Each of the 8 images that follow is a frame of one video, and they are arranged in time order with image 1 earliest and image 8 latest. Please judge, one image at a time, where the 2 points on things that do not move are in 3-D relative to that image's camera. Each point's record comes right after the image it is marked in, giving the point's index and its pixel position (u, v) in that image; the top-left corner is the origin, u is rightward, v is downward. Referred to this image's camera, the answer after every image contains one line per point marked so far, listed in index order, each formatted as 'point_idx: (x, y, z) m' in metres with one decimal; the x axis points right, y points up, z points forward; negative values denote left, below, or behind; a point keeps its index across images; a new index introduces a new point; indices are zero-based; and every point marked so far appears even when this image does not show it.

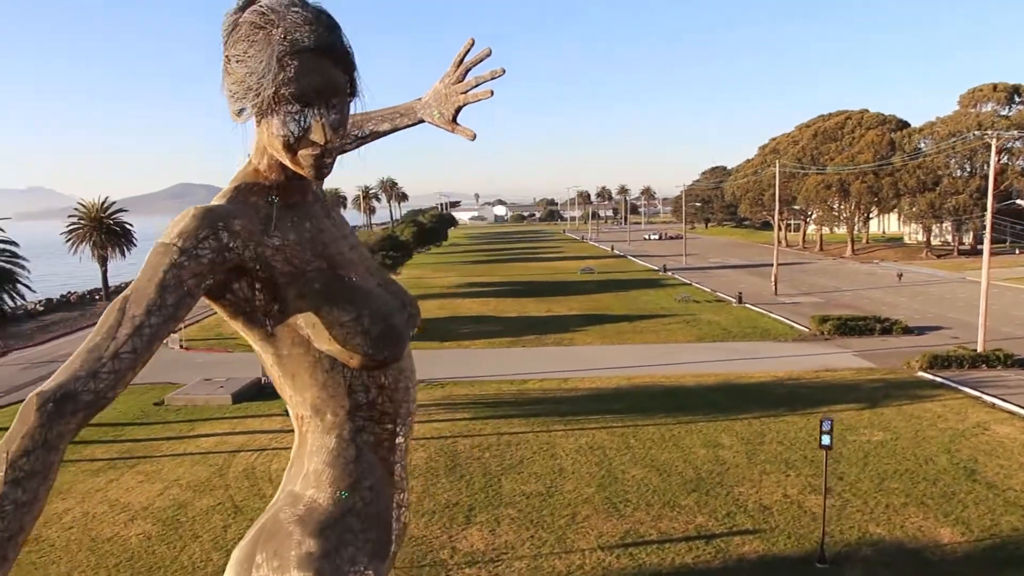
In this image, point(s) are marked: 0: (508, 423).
0: (0.0, -1.5, +11.0) m
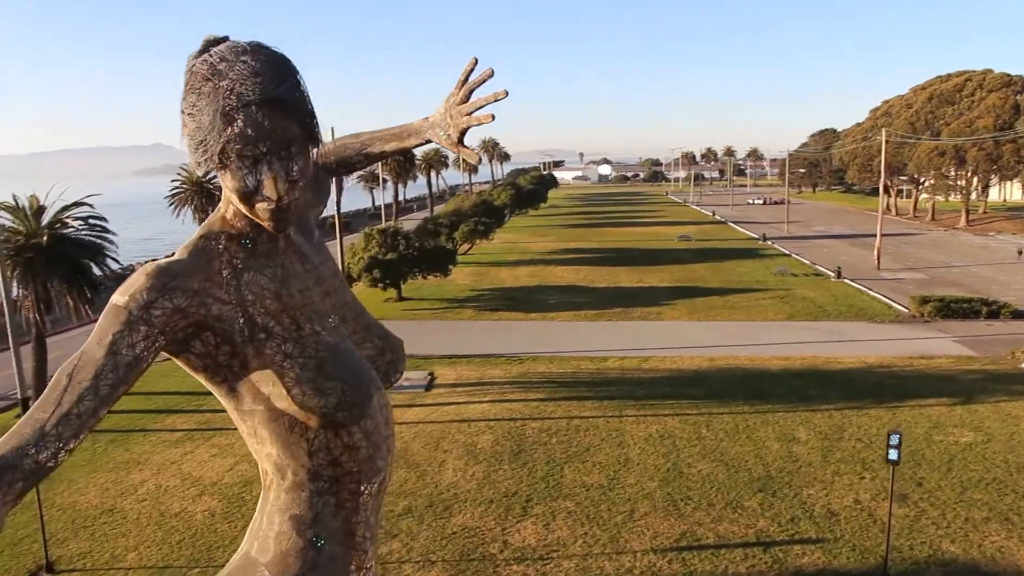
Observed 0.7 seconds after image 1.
0: (+0.7, -1.3, +10.9) m
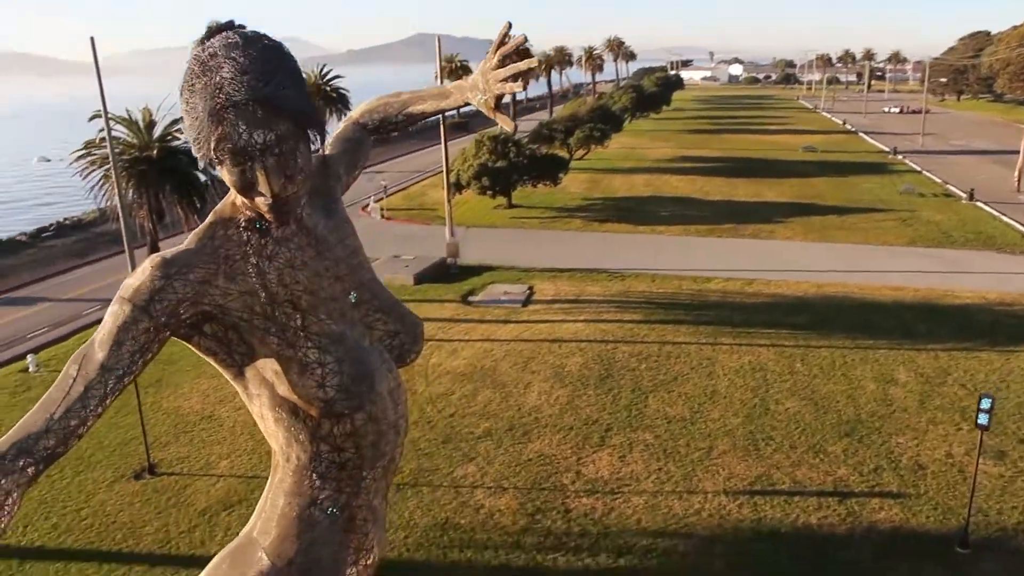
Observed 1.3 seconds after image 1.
0: (+1.8, -0.5, +10.7) m
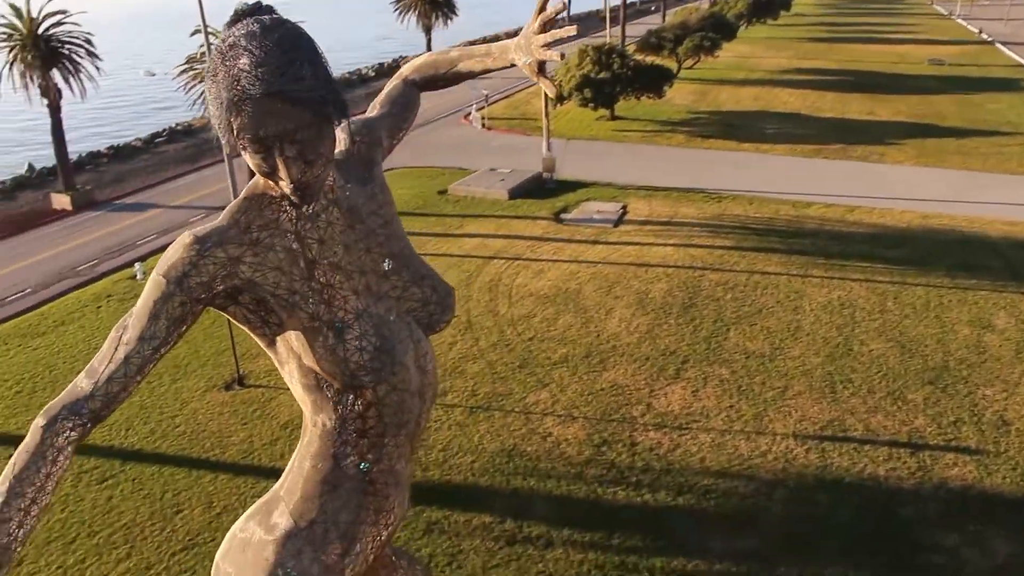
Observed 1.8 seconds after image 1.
0: (+2.7, +0.3, +10.5) m
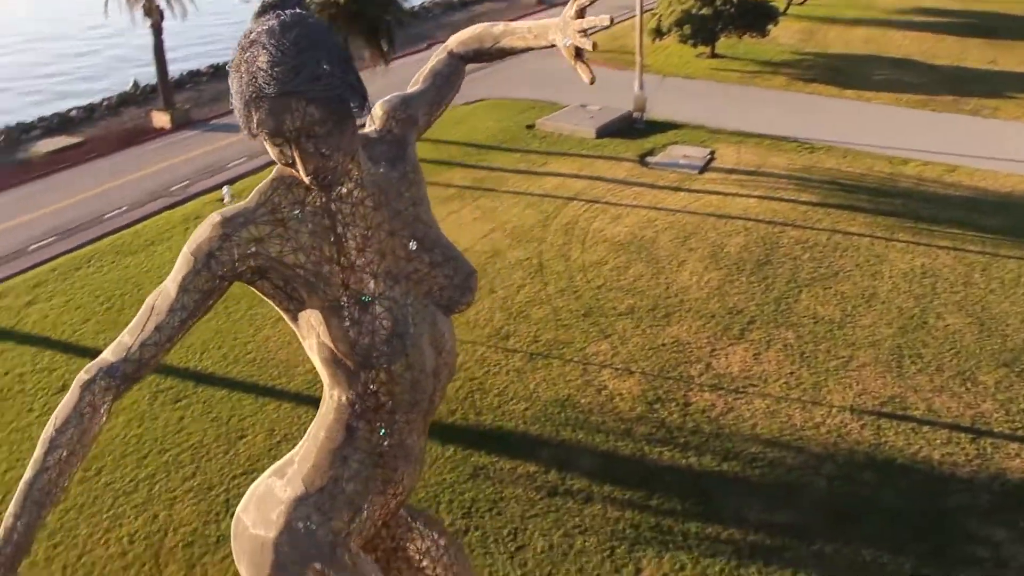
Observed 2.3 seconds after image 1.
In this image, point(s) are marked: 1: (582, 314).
0: (+3.5, +0.7, +10.2) m
1: (+0.6, -0.3, +9.0) m
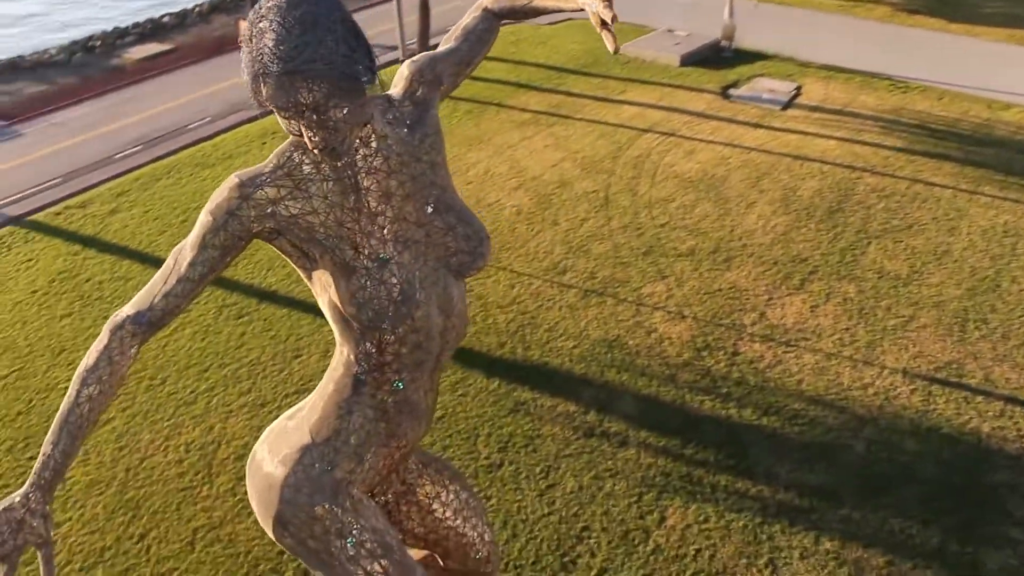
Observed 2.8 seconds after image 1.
0: (+4.2, +1.2, +9.7) m
1: (+1.2, +0.3, +9.0) m
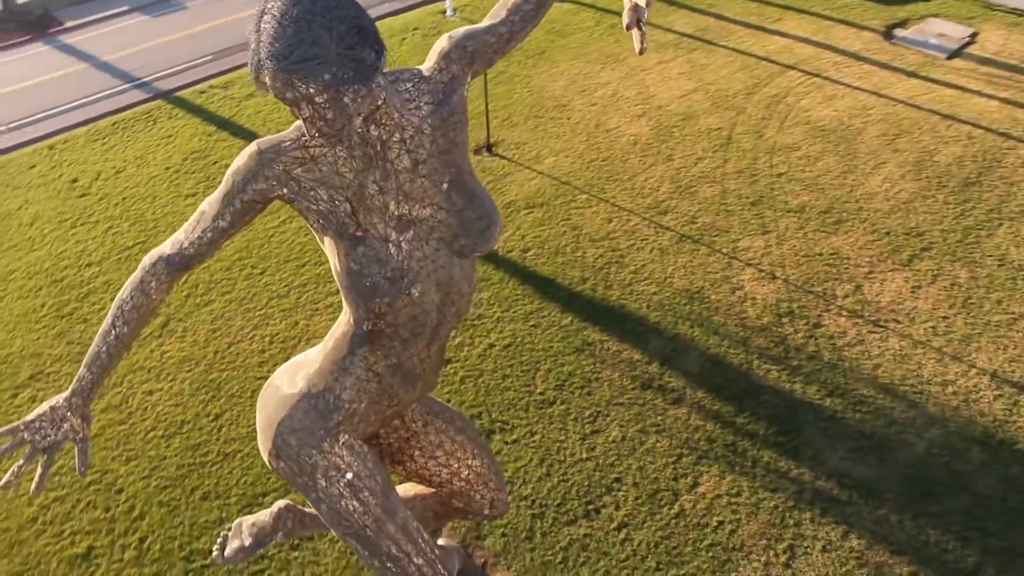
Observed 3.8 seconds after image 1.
0: (+5.3, +1.3, +8.8) m
1: (+2.1, +0.7, +8.7) m
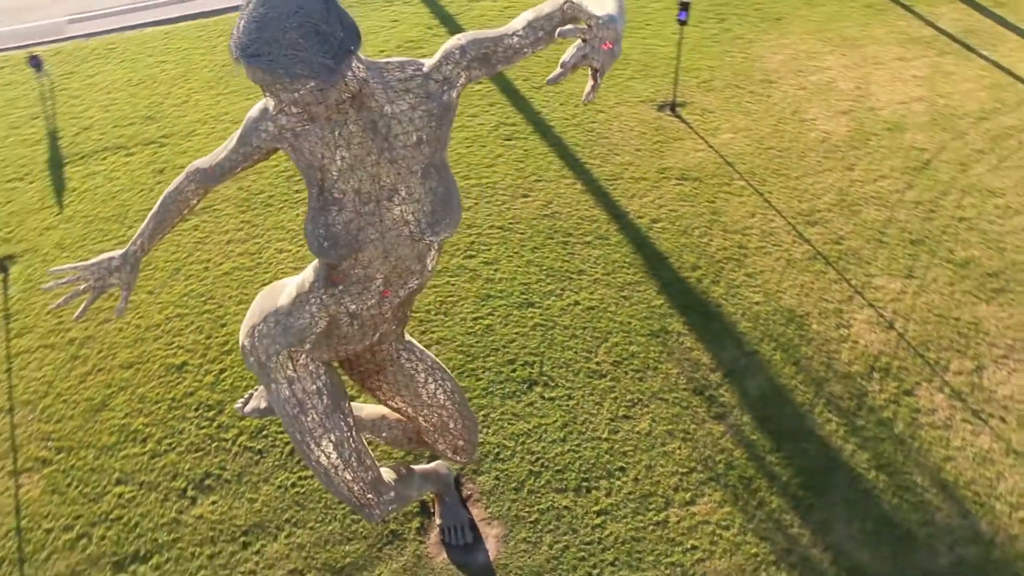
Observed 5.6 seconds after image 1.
0: (+6.3, -0.1, +7.0) m
1: (+3.3, +0.4, +8.0) m
